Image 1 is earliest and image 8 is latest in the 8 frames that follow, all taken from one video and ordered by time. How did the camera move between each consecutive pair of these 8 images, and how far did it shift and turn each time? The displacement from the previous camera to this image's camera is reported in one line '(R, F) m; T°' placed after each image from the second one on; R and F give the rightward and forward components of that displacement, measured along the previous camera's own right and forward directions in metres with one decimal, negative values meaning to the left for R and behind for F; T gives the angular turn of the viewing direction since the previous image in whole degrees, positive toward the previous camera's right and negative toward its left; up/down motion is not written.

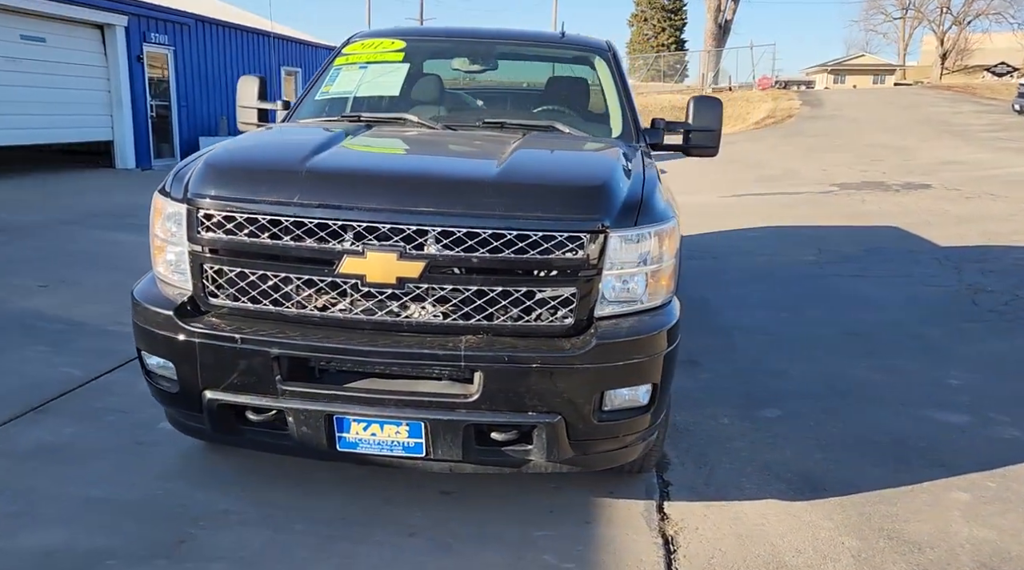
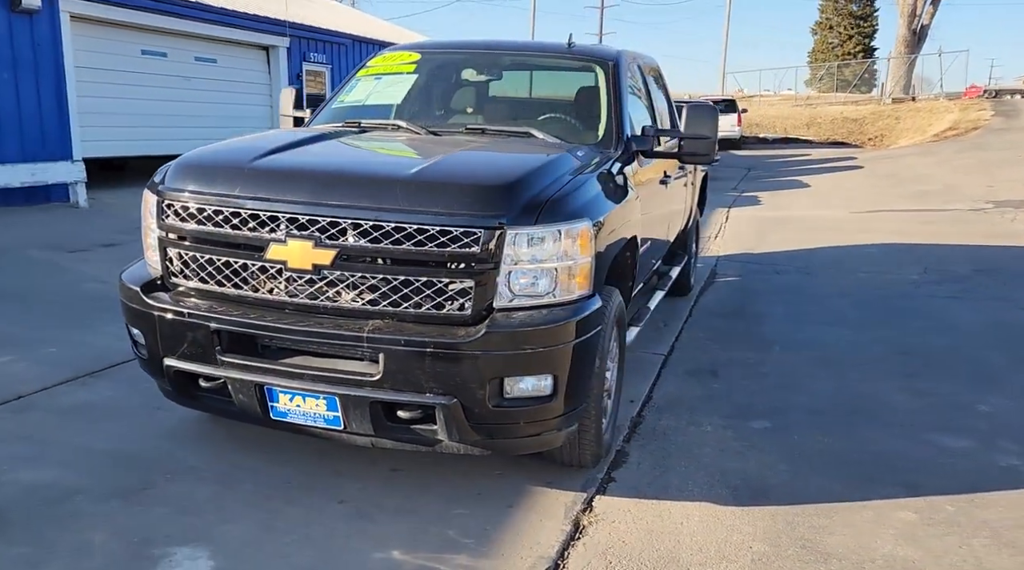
(+0.9, -0.1) m; -11°
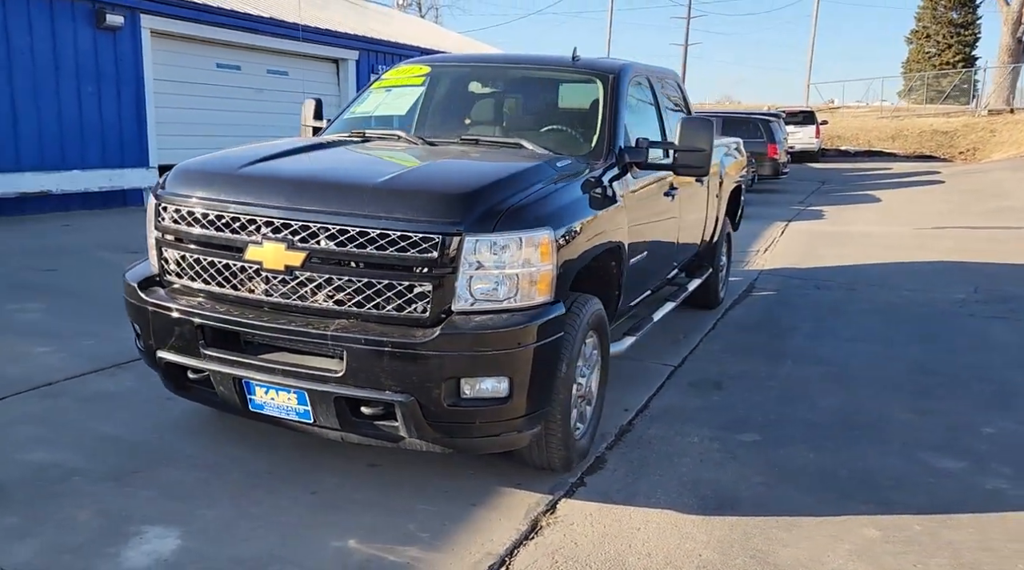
(+0.4, -0.1) m; -5°
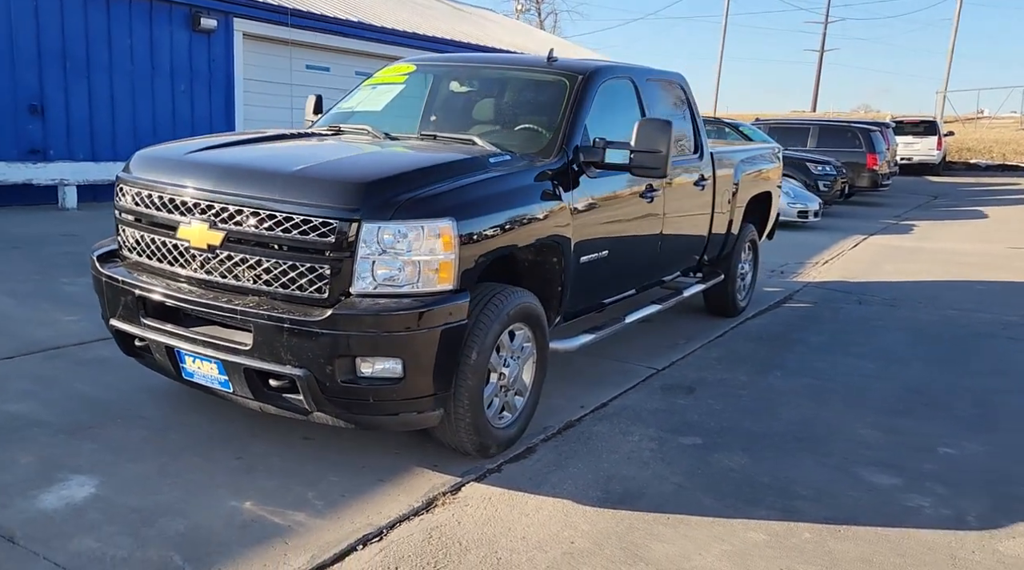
(+0.9, -0.1) m; -8°
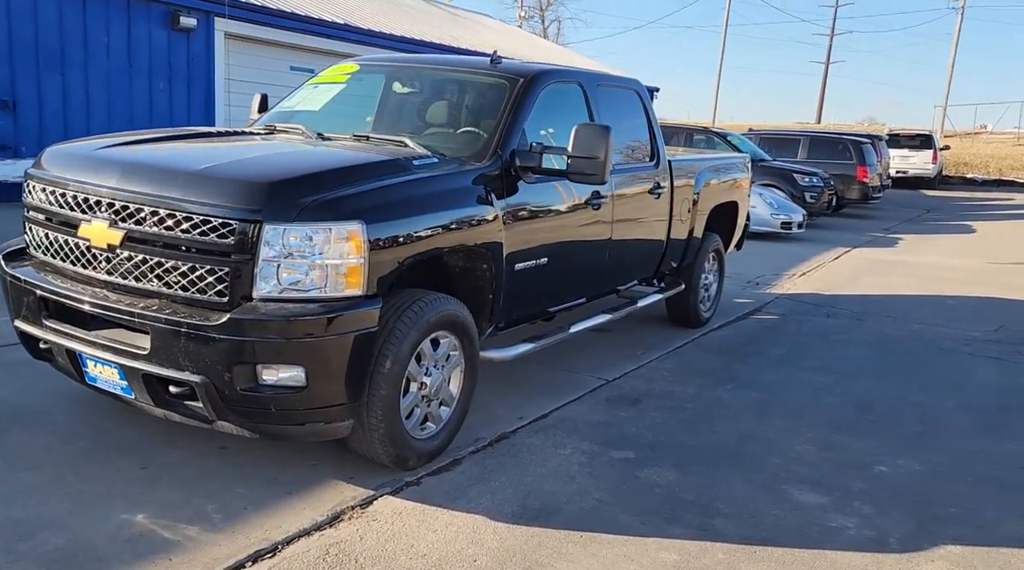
(+0.4, +0.1) m; 0°
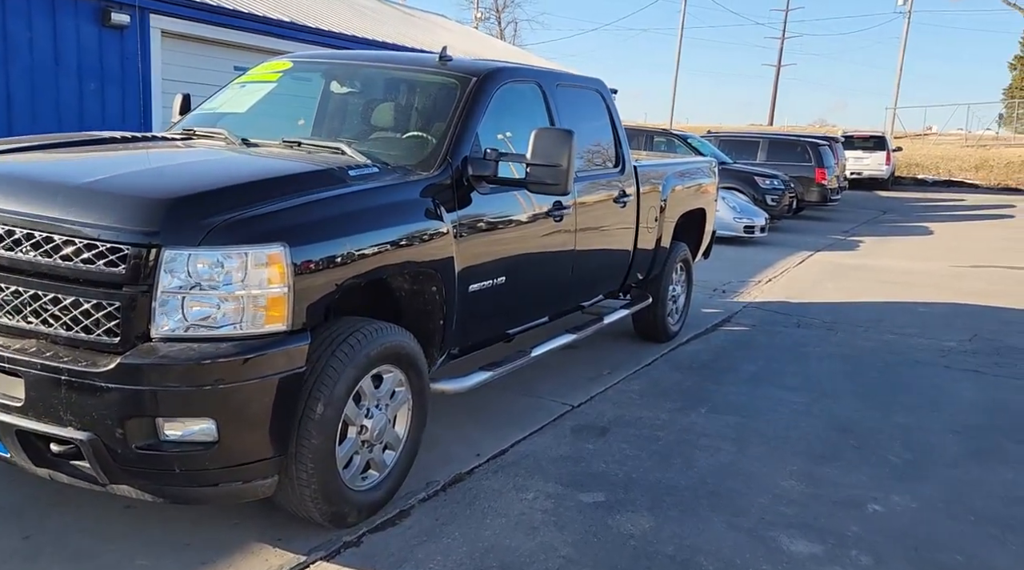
(0.0, +0.5) m; +3°
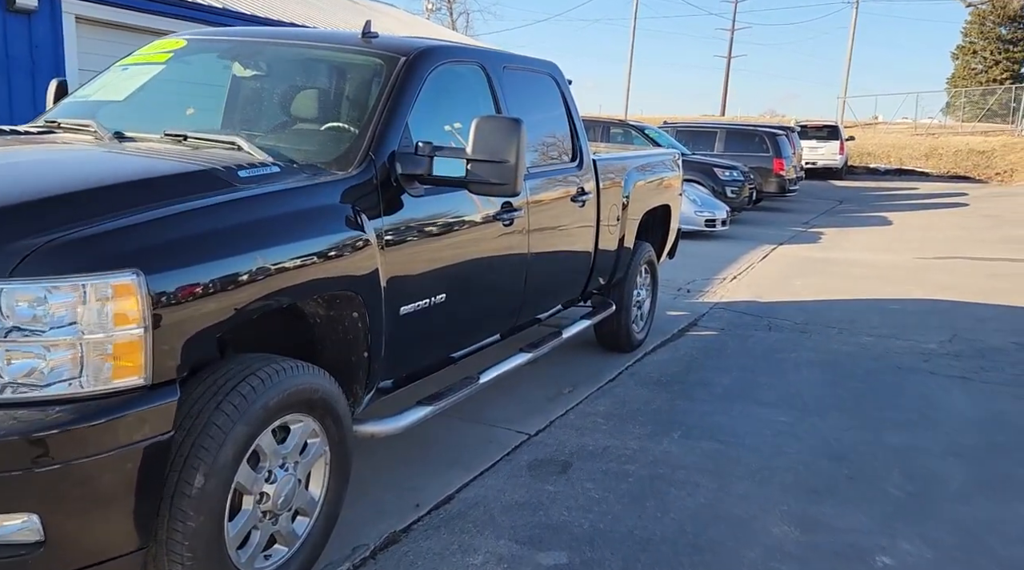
(+0.1, +0.6) m; +3°
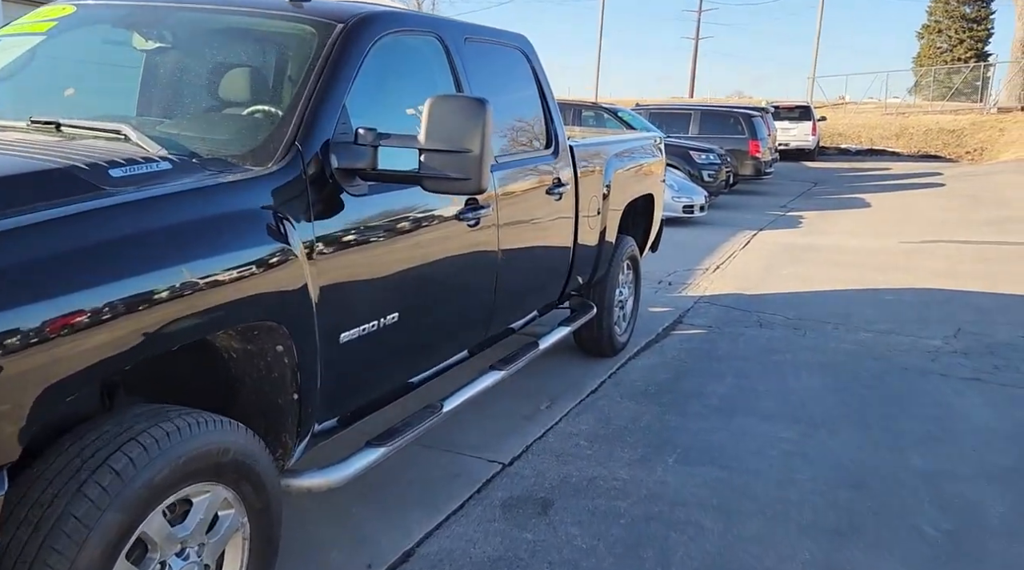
(0.0, +0.6) m; +2°
